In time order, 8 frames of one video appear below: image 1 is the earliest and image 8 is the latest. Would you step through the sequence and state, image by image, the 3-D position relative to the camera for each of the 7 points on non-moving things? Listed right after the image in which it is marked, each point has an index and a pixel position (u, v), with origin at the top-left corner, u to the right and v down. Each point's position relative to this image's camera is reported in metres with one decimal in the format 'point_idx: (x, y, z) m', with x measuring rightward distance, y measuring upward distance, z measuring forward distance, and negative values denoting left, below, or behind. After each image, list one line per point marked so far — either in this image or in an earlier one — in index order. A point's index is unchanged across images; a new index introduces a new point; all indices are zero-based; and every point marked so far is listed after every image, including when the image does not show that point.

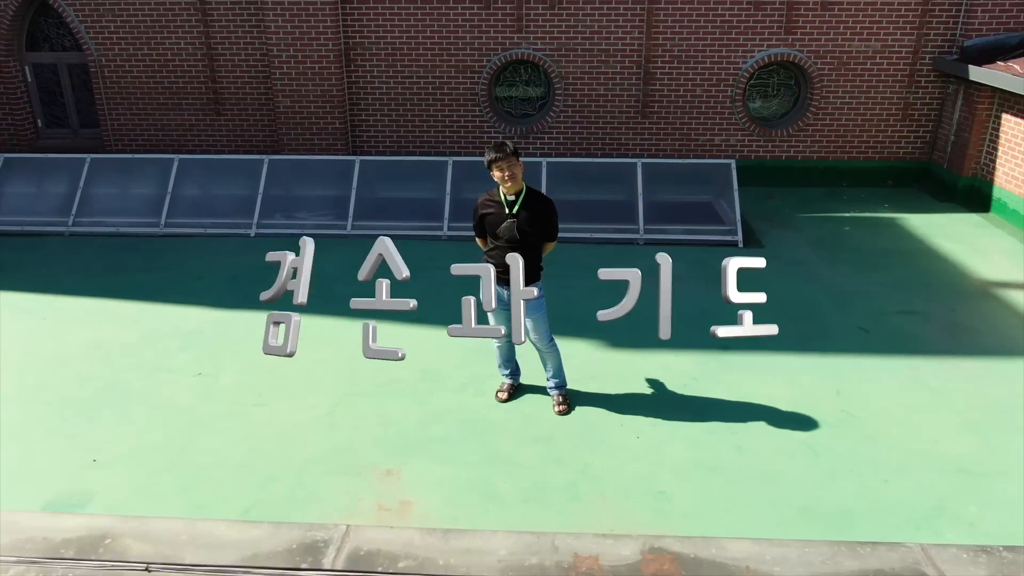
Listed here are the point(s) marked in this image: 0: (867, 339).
0: (+2.6, -0.4, +5.9) m
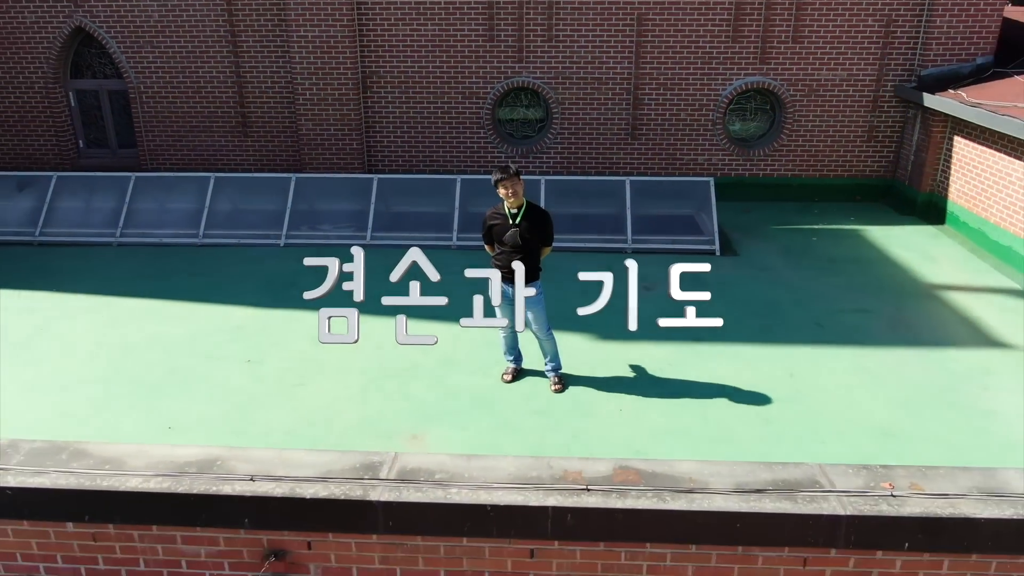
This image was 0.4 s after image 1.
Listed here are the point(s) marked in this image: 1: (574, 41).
0: (+2.6, -0.4, +6.8) m
1: (+0.8, +3.2, +10.3) m
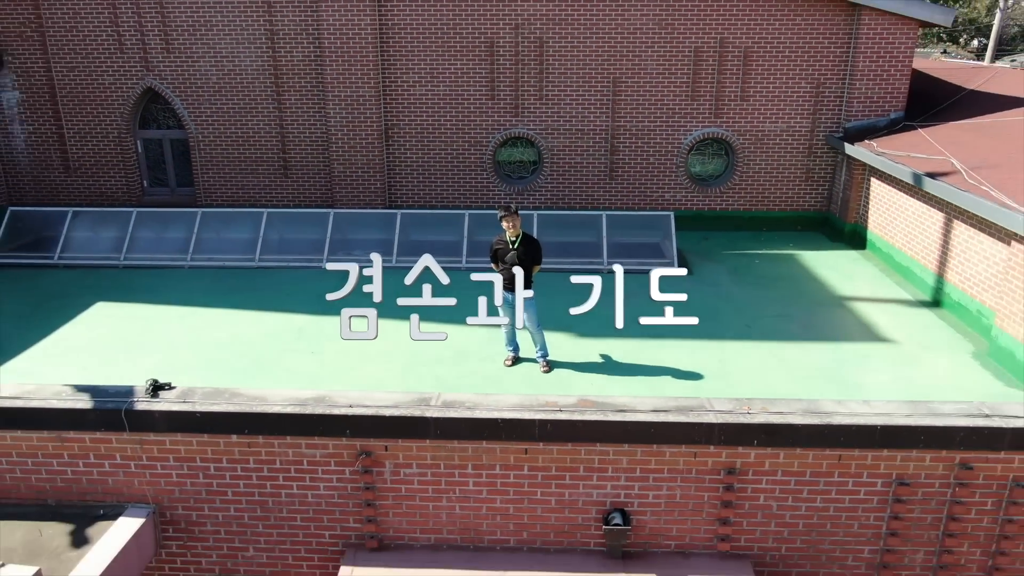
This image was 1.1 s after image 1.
0: (+2.6, -0.5, +8.8) m
1: (+0.8, +2.9, +12.5) m
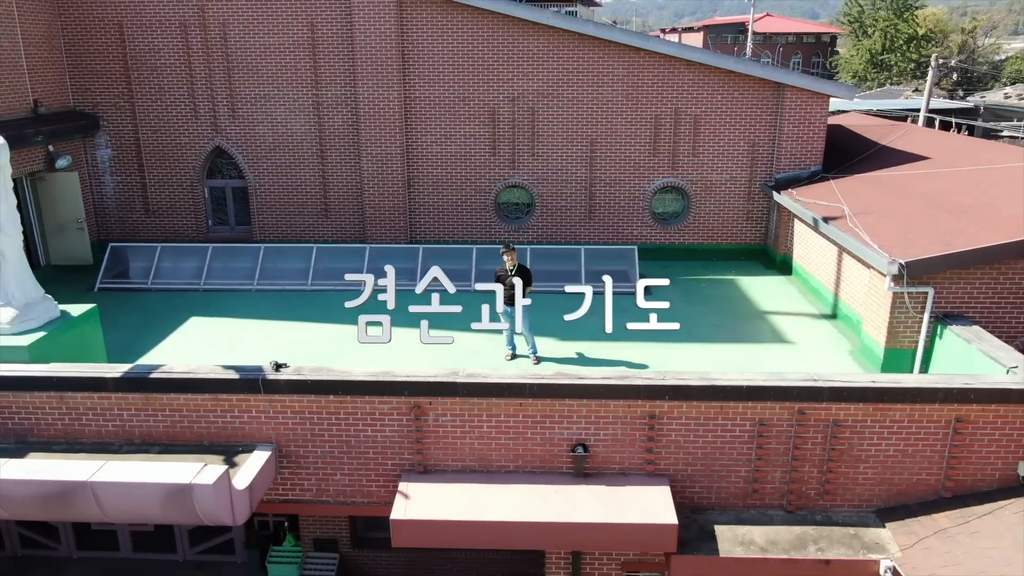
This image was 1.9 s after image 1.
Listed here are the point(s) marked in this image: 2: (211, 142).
0: (+2.6, -0.7, +11.8) m
1: (+0.7, +2.6, +15.6) m
2: (-5.9, +2.9, +15.8) m
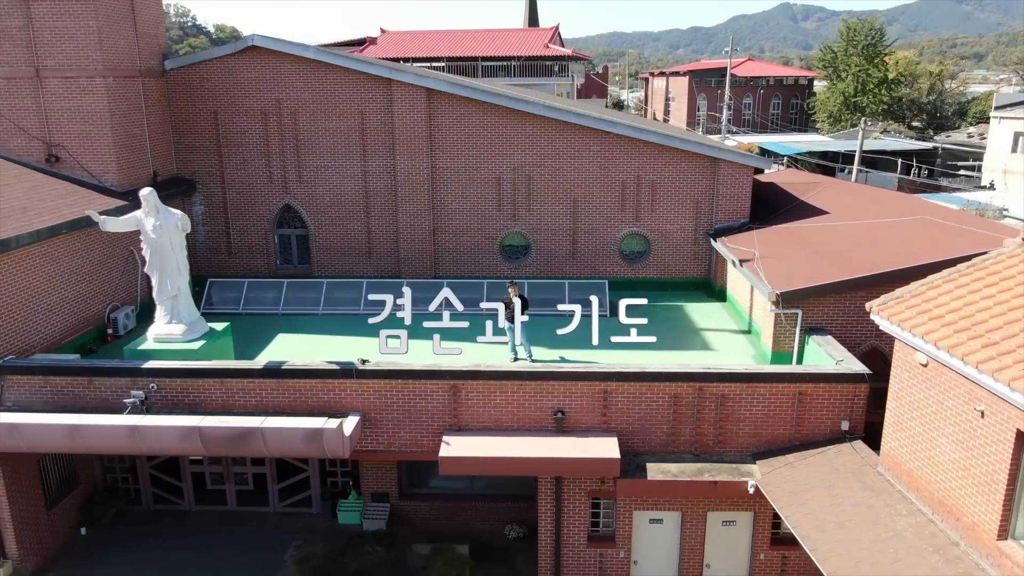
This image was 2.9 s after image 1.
0: (+2.6, -1.2, +16.5) m
1: (+0.7, +2.0, +20.3) m
2: (-5.9, +2.3, +20.6) m
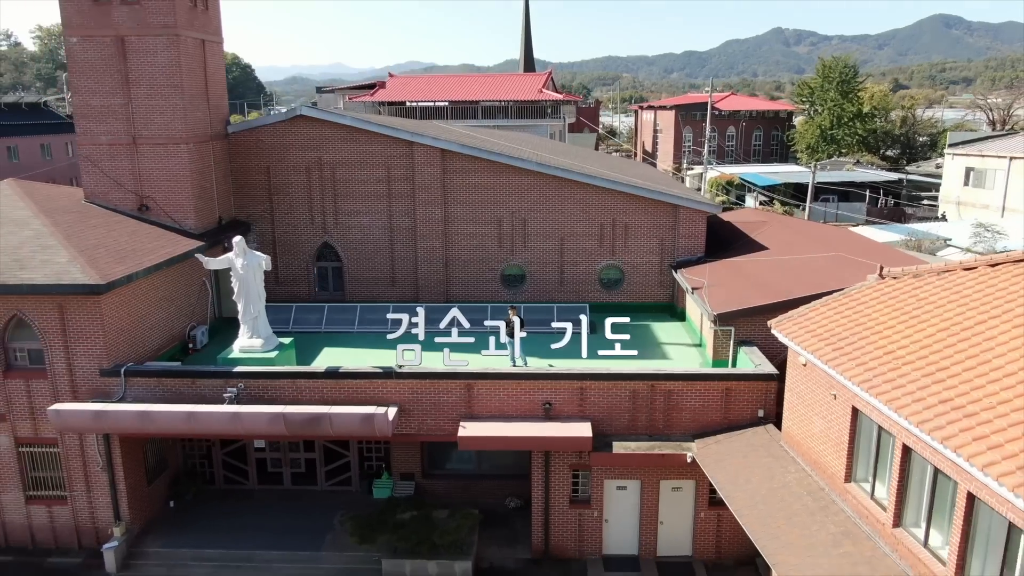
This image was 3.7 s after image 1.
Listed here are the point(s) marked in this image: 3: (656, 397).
0: (+2.6, -1.8, +20.8) m
1: (+0.7, +1.3, +24.8) m
2: (-5.9, +1.5, +25.0) m
3: (+3.1, -2.4, +17.3) m
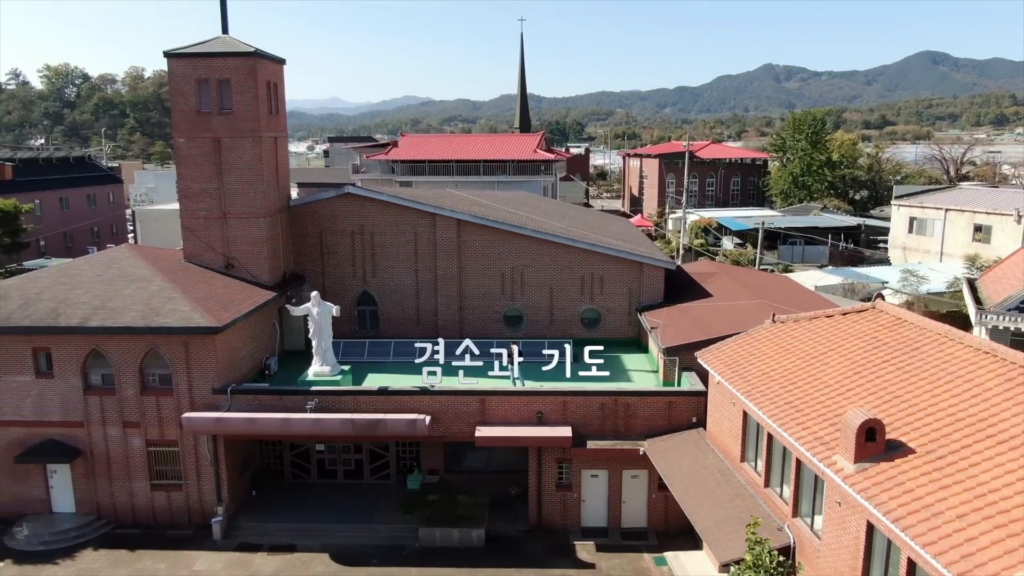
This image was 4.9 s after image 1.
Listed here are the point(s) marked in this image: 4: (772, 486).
0: (+2.7, -3.1, +27.4) m
1: (+0.7, -0.3, +31.5) m
2: (-5.9, 0.0, +31.7) m
3: (+3.2, -3.6, +23.8) m
4: (+6.1, -4.6, +18.7) m
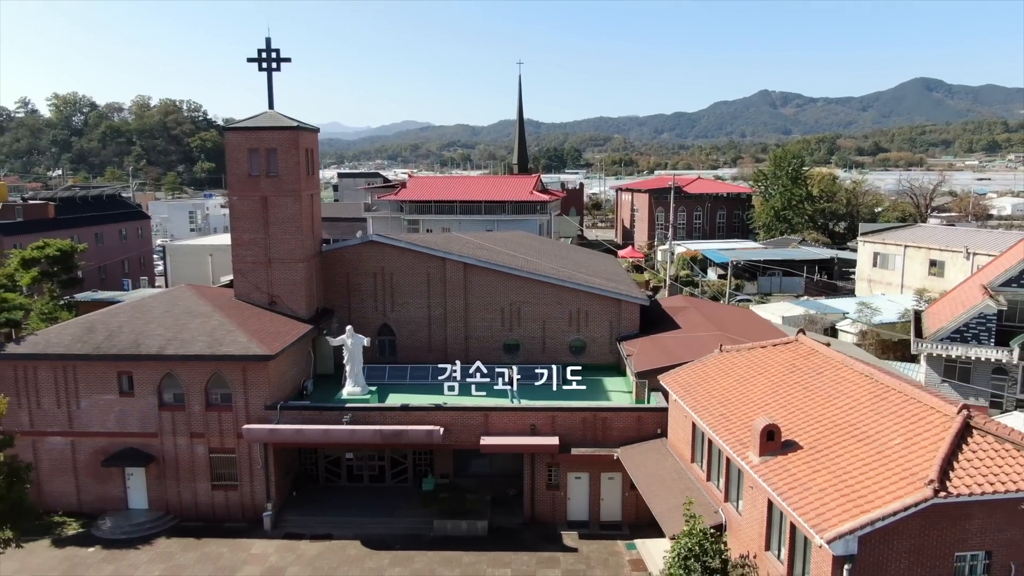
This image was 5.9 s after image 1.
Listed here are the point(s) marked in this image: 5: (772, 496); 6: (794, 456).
0: (+2.6, -4.5, +32.8) m
1: (+0.6, -1.8, +36.9) m
2: (-6.0, -1.5, +37.1) m
3: (+3.1, -4.9, +29.2) m
4: (+6.0, -5.7, +24.1) m
5: (+6.1, -4.9, +18.9) m
6: (+6.9, -4.1, +19.6) m
